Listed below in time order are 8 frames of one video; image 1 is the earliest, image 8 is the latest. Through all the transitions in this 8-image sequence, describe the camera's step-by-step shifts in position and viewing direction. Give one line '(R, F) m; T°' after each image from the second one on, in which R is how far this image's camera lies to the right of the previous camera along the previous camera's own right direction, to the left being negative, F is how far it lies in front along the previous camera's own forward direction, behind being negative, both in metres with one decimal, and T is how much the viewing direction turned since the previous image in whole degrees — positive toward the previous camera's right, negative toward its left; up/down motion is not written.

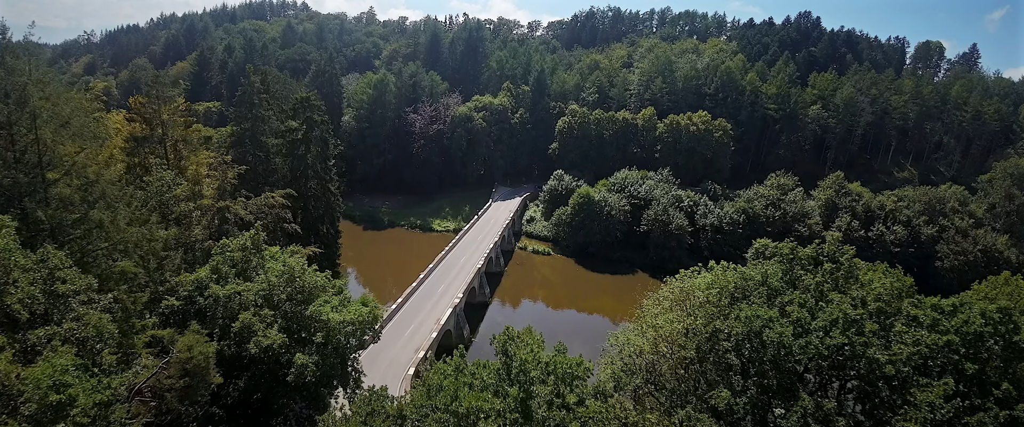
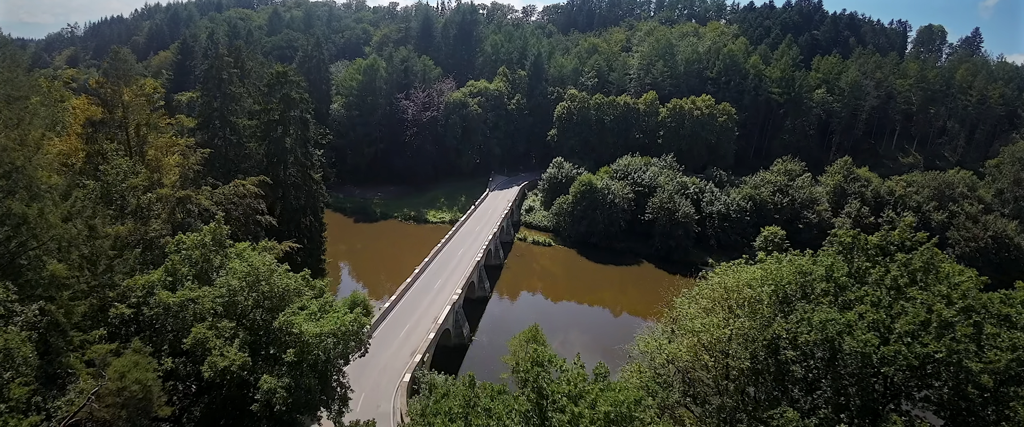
(-0.6, +3.0) m; +1°
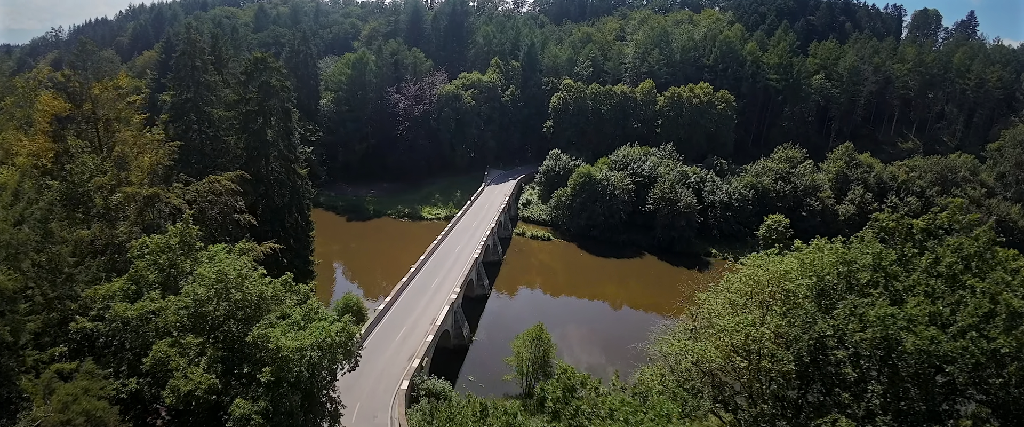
(-0.3, +1.8) m; +1°
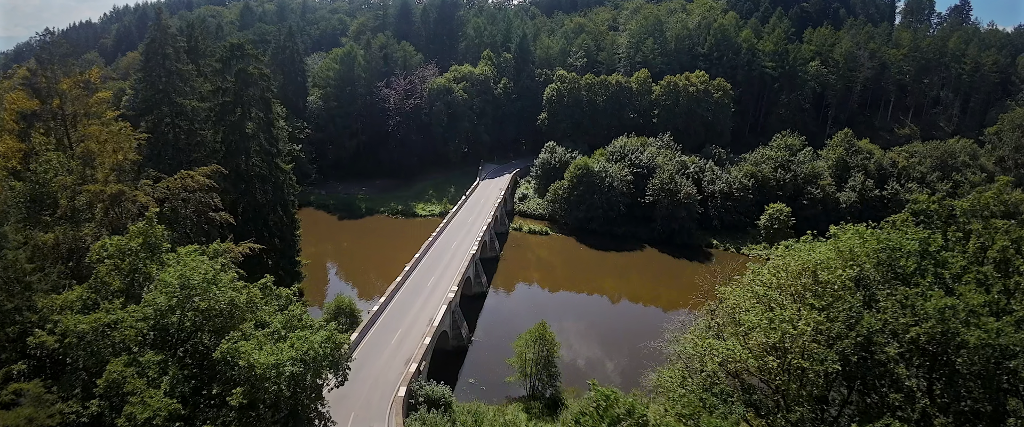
(-0.3, +1.5) m; +1°
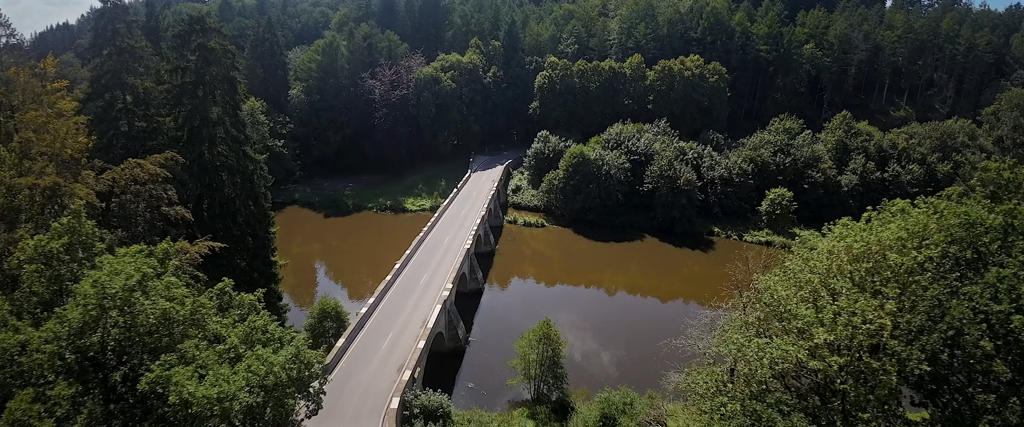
(-0.4, +2.2) m; +1°
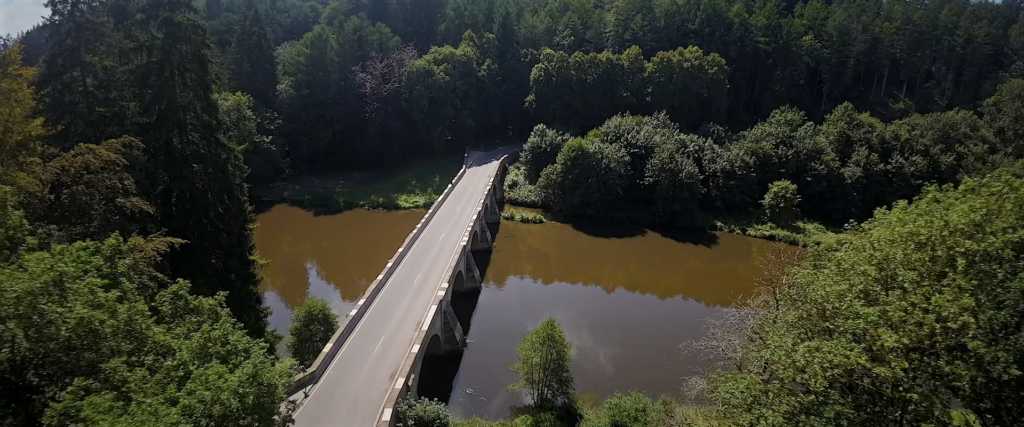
(-0.3, +1.8) m; +1°
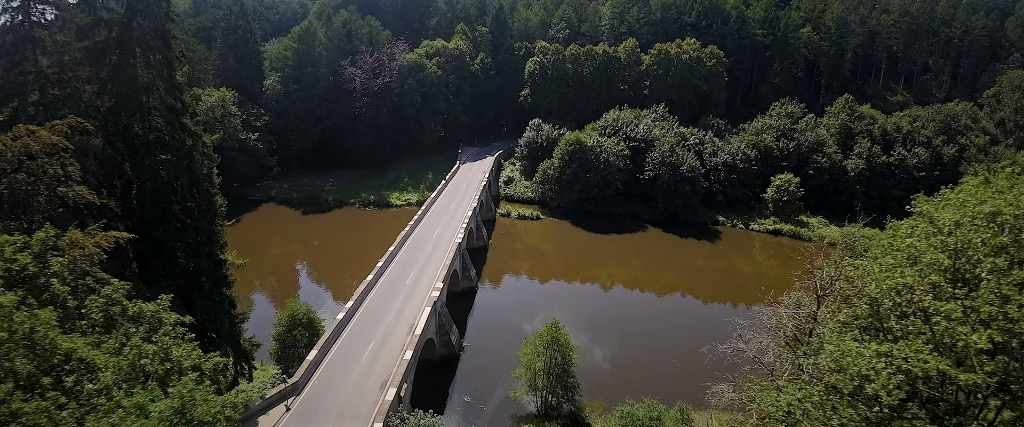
(-0.2, +1.8) m; +1°
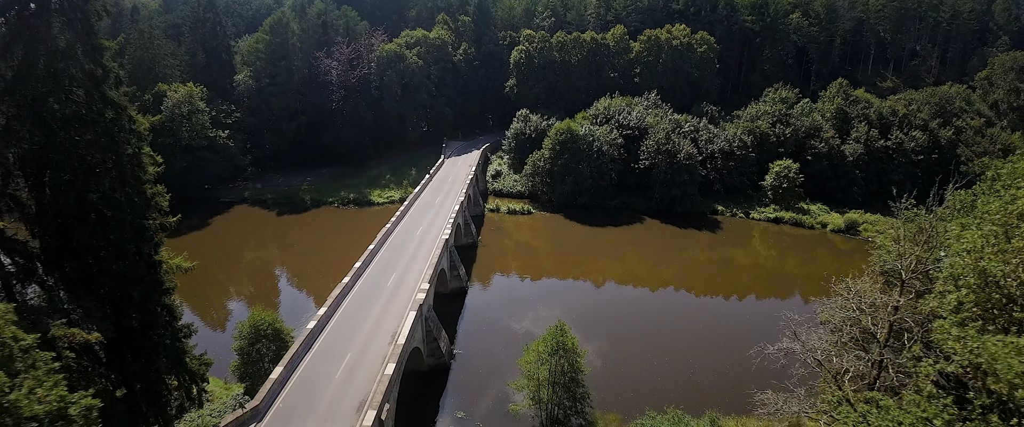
(-0.3, +2.8) m; +2°
